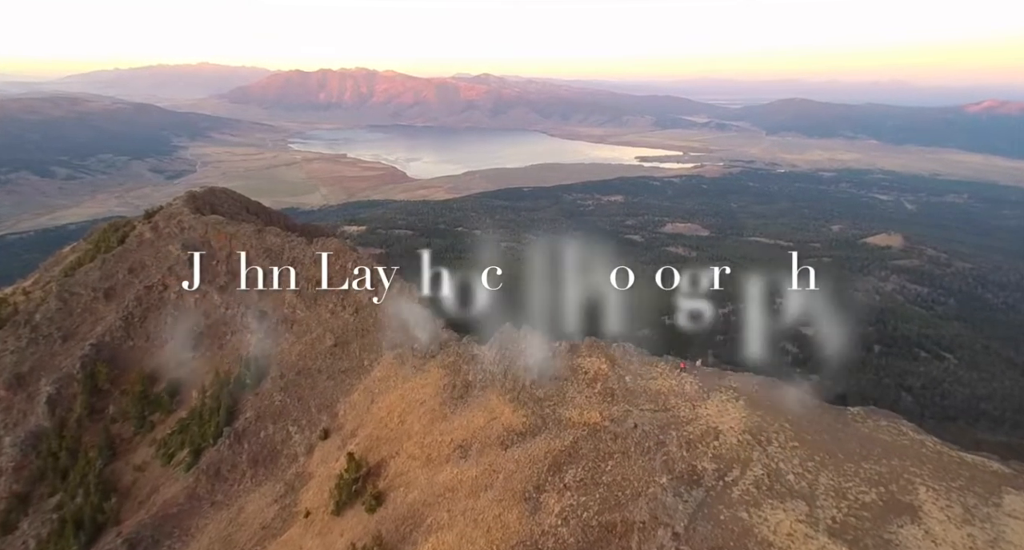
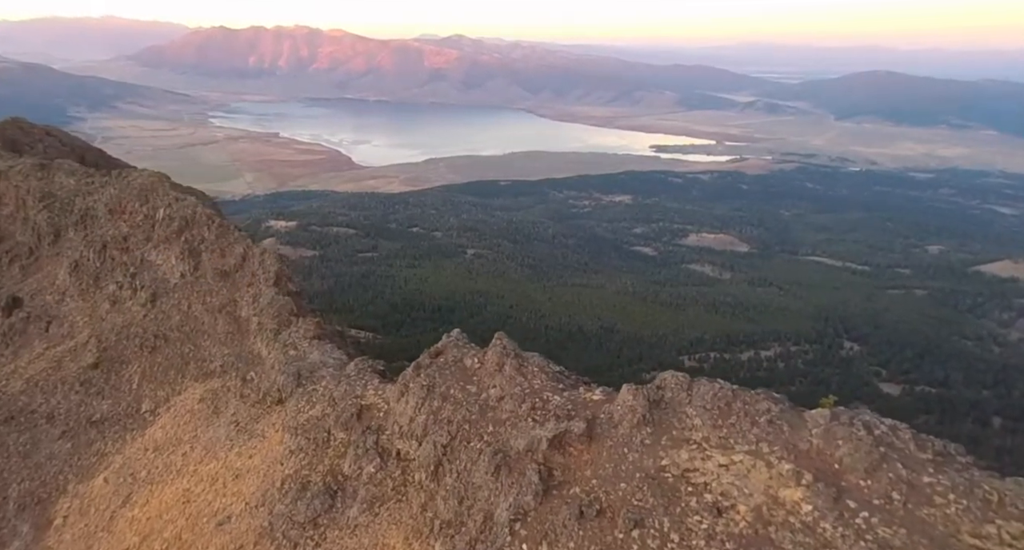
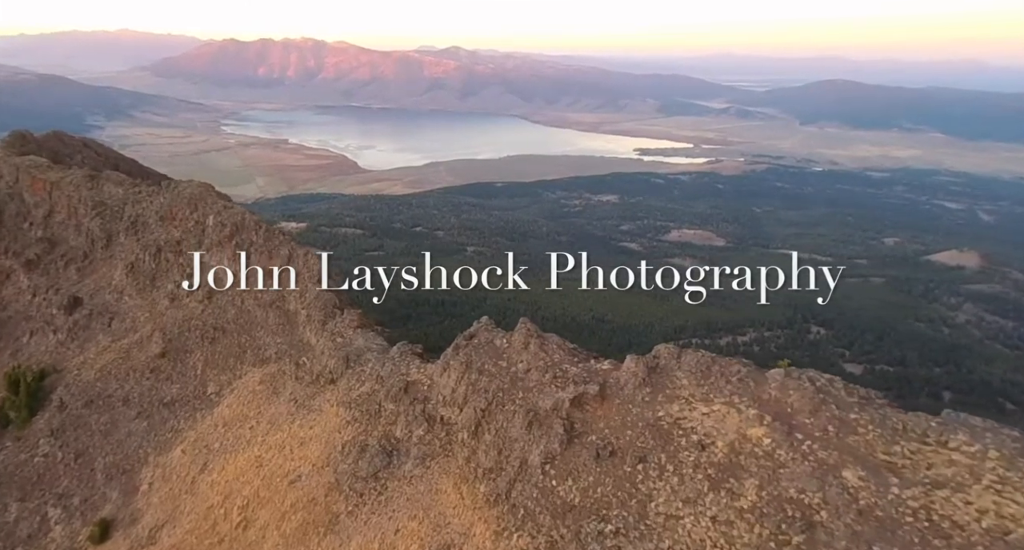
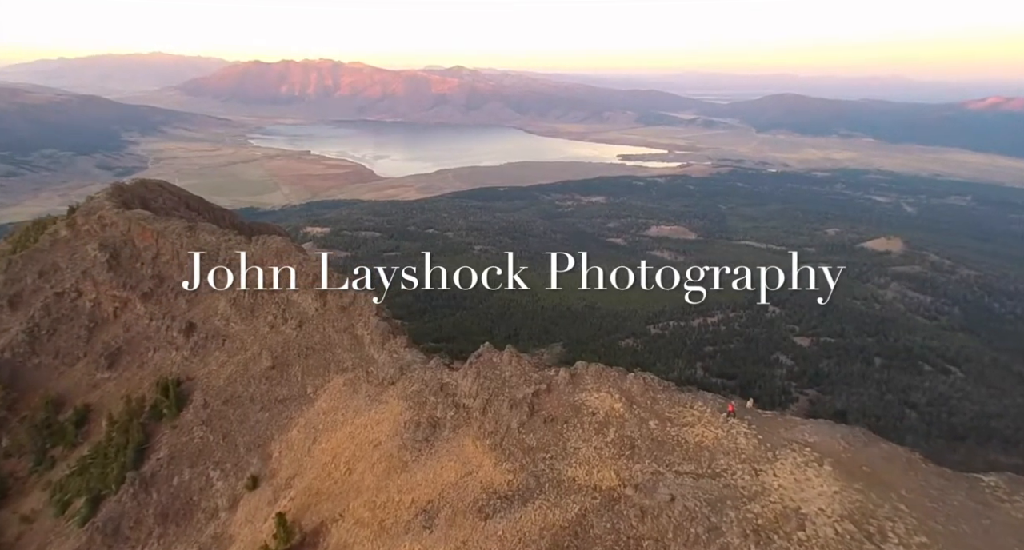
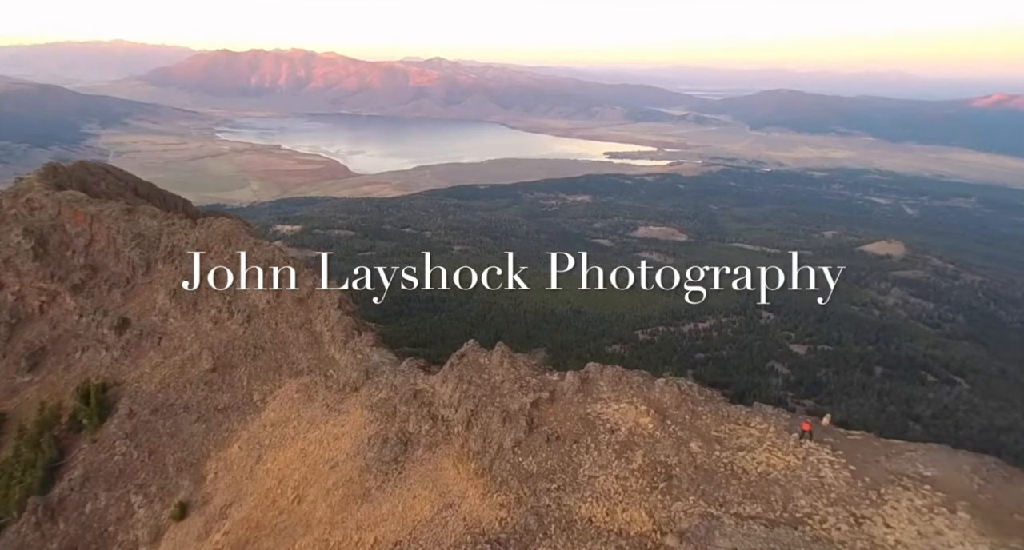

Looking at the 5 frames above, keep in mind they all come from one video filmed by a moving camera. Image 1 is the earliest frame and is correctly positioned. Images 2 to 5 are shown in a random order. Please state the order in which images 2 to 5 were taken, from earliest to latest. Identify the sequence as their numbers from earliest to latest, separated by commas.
4, 5, 3, 2
